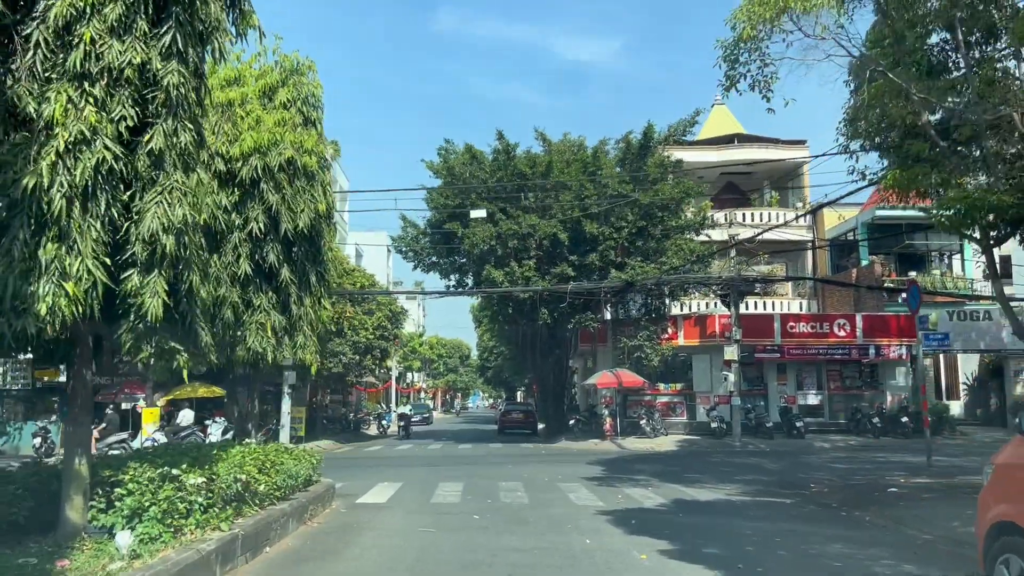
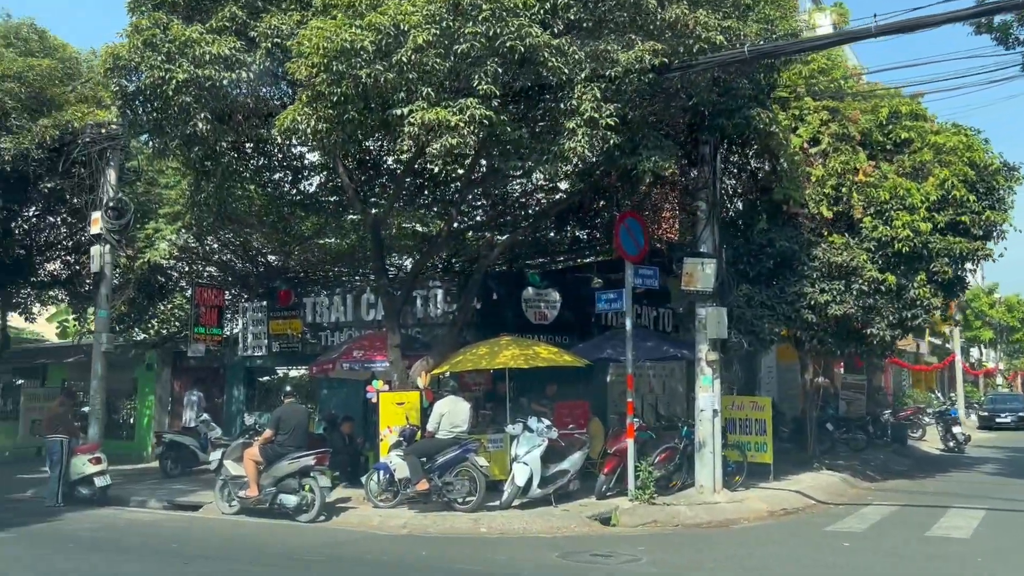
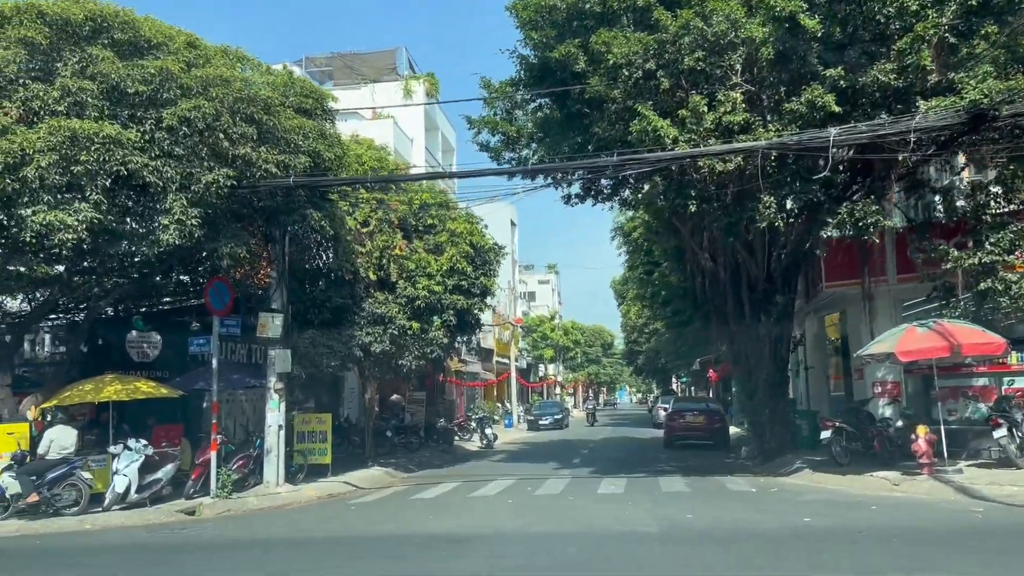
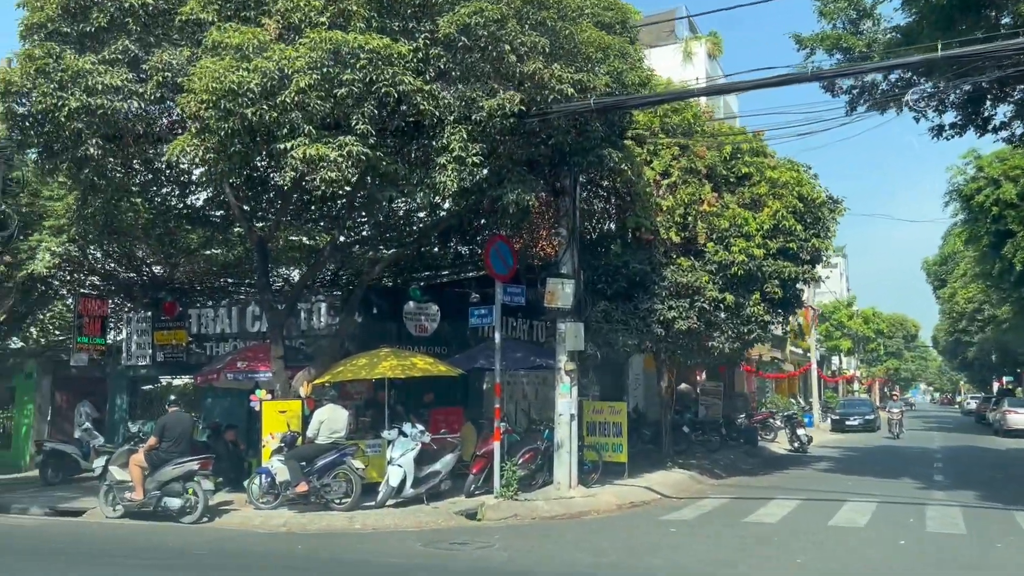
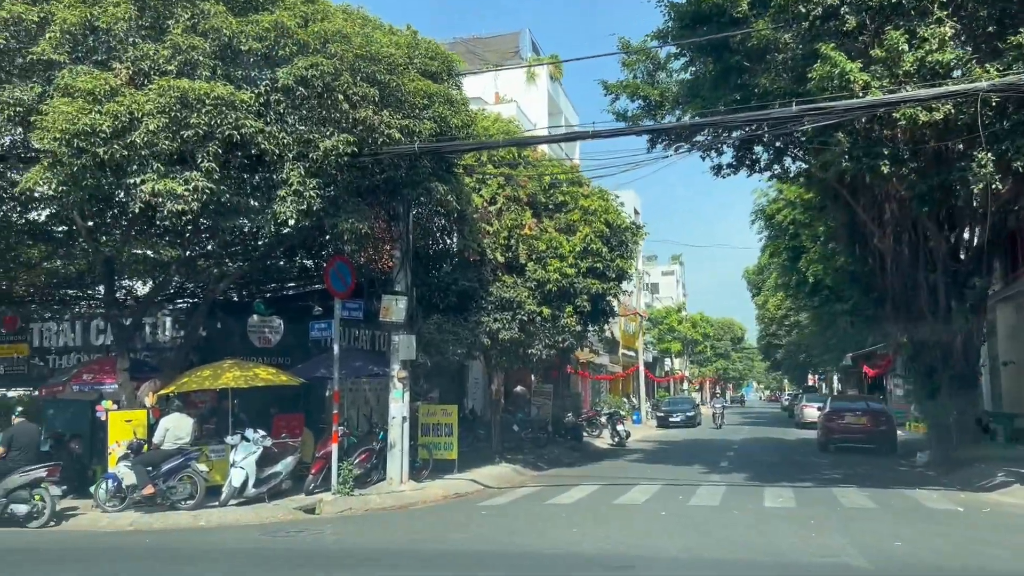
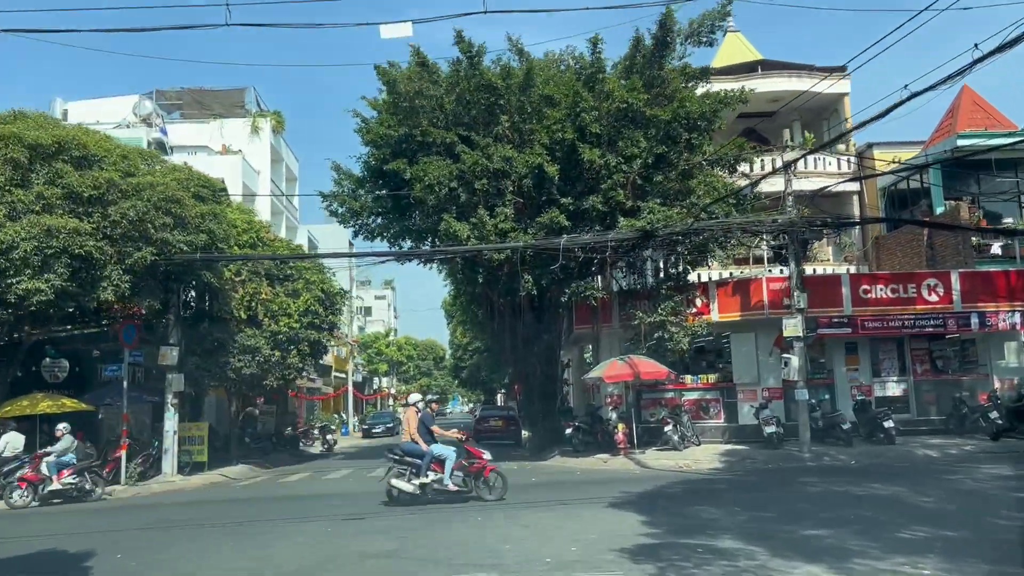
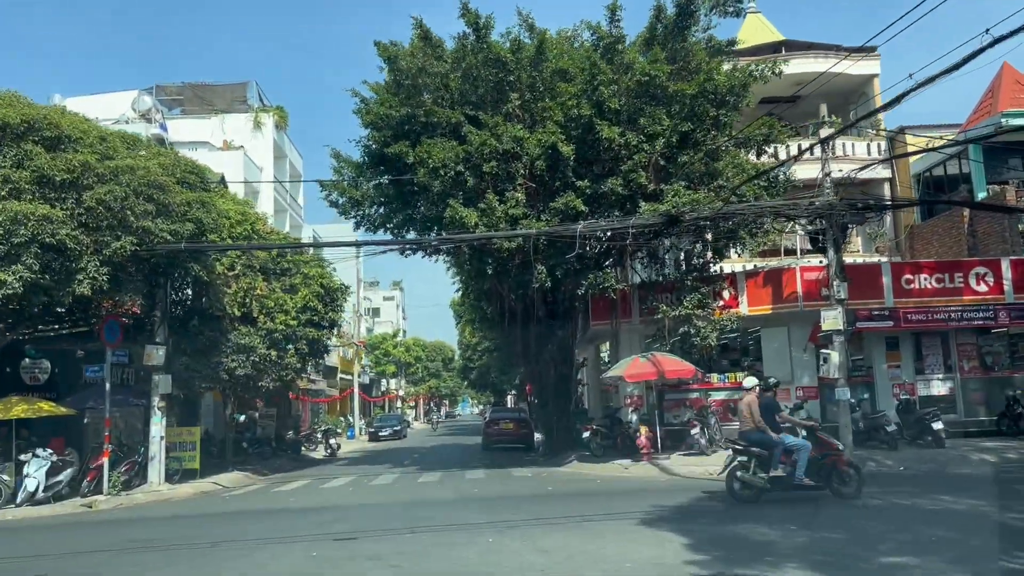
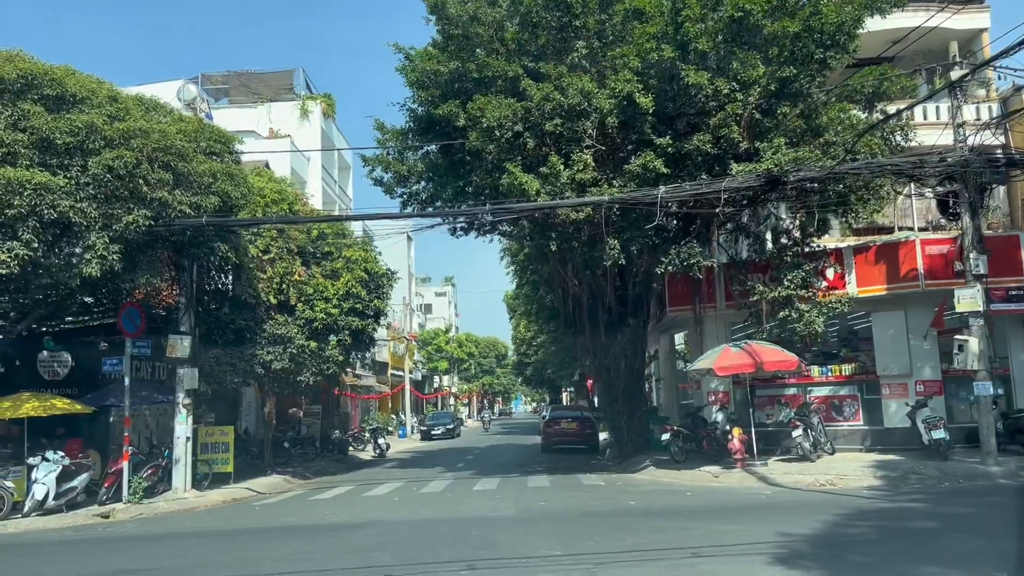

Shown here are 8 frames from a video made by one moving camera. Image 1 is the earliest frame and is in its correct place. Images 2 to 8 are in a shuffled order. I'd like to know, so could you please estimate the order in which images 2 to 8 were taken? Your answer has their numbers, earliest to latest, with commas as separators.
6, 7, 8, 3, 5, 4, 2
